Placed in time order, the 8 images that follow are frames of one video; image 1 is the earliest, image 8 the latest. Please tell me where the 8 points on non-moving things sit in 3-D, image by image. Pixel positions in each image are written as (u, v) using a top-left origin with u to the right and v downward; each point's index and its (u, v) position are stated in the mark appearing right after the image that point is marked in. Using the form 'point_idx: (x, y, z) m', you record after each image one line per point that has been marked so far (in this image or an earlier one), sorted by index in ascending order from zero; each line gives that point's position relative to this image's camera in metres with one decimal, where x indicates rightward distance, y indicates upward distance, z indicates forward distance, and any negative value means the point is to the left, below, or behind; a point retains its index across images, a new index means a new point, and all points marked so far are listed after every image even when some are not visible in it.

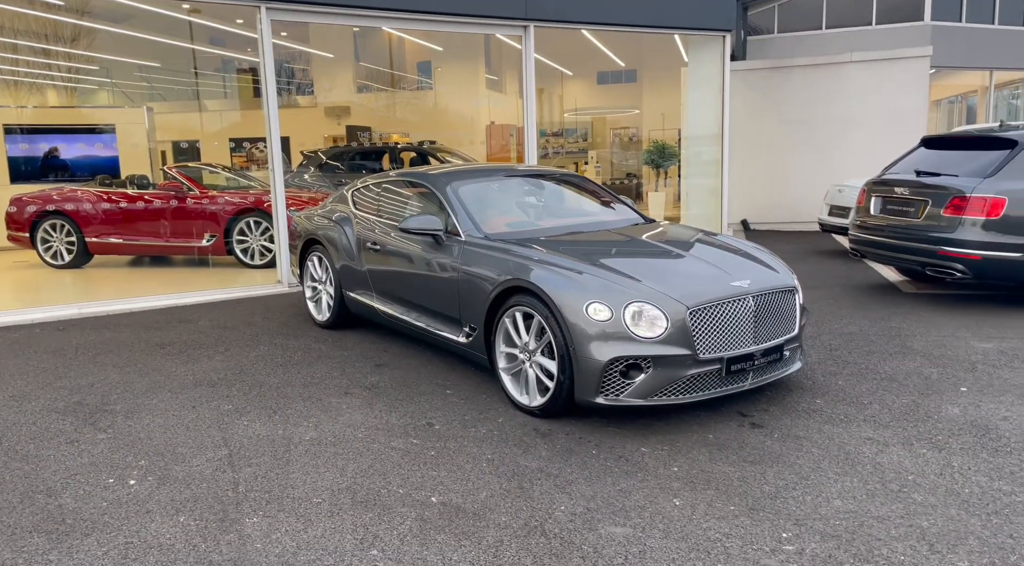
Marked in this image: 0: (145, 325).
0: (-3.3, -0.4, +7.1) m
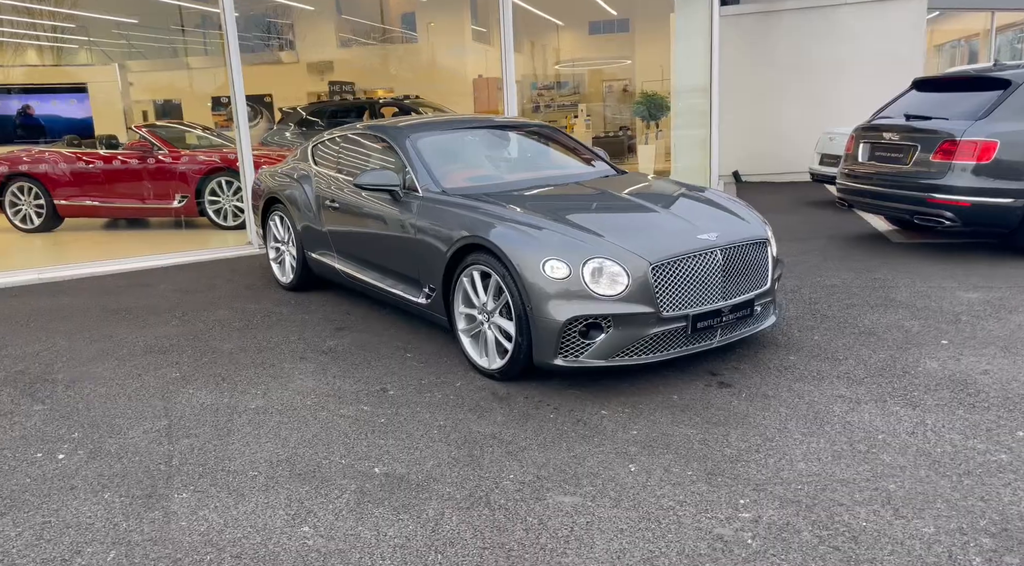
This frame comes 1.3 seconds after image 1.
0: (-3.6, -0.1, +6.9) m
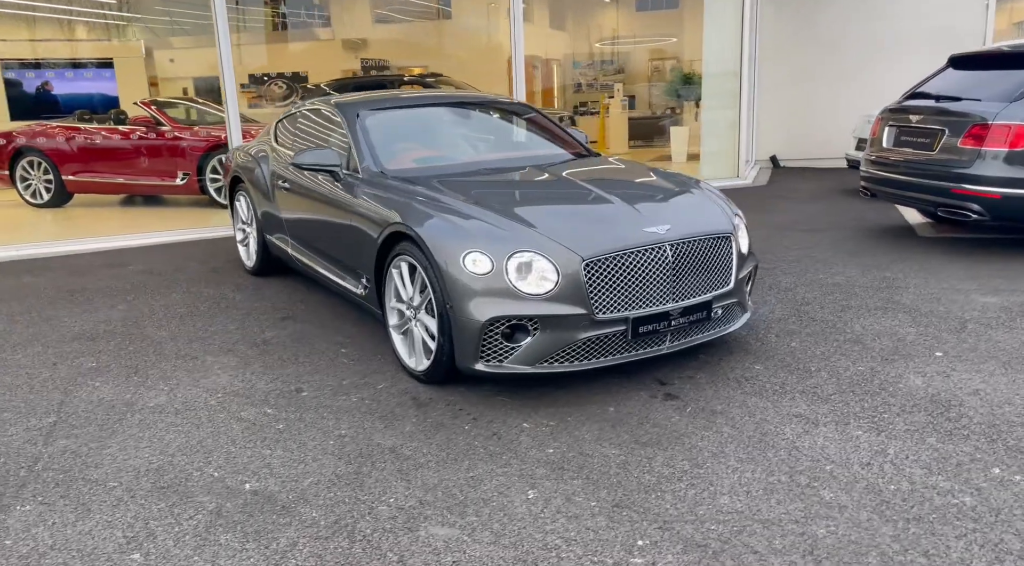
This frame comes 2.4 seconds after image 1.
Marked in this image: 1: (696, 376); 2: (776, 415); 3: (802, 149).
0: (-3.7, +0.1, +6.8) m
1: (+0.9, -0.5, +4.0) m
2: (+1.2, -0.6, +3.5) m
3: (+4.7, +2.2, +13.1) m
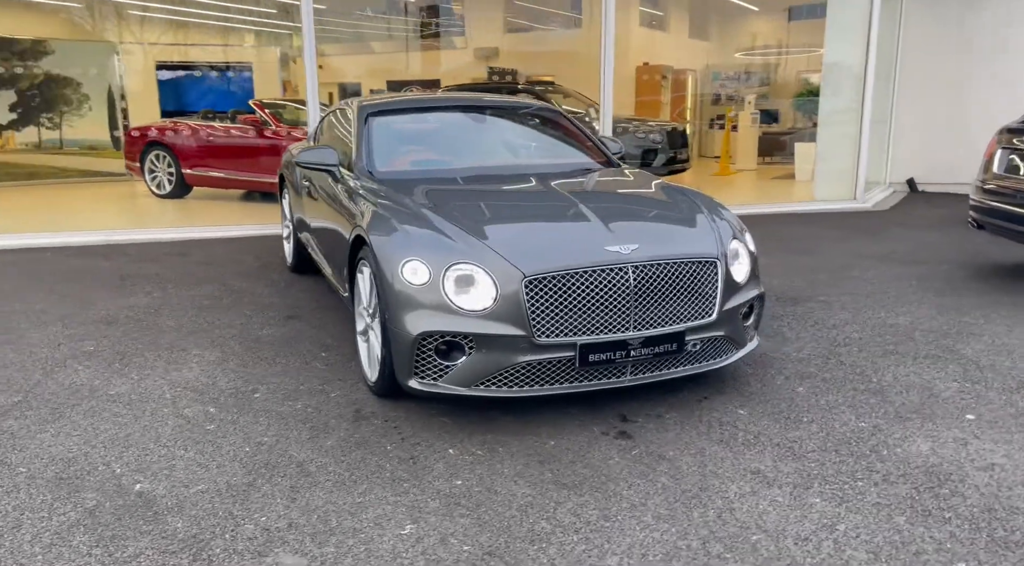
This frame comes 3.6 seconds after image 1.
0: (-3.3, +0.2, +7.2) m
1: (+0.7, -0.6, +3.6) m
2: (+0.8, -0.7, +3.1) m
3: (+6.3, +1.7, +11.9) m
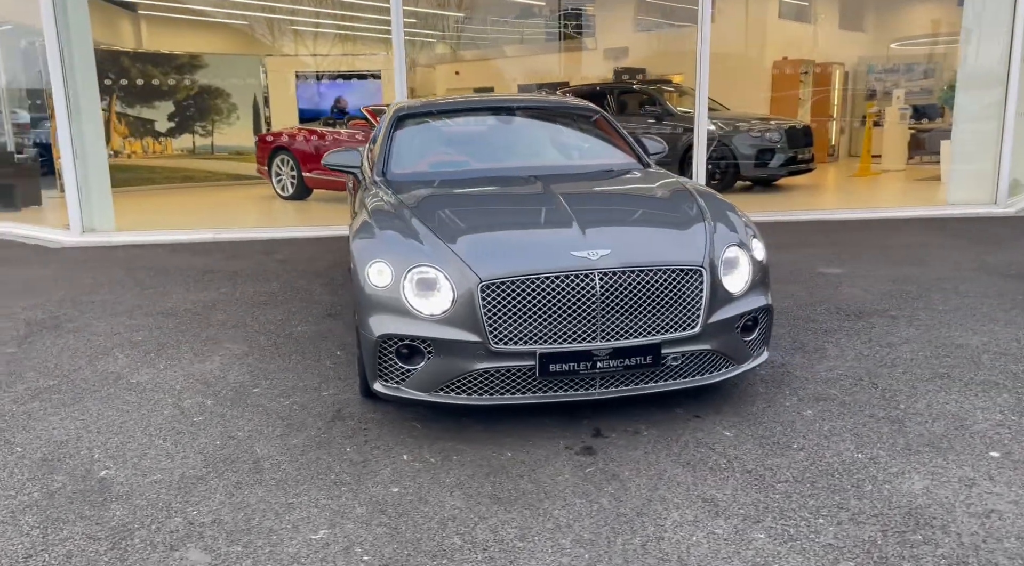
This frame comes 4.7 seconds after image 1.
0: (-2.7, +0.3, +7.6) m
1: (+0.6, -0.6, +3.4) m
2: (+0.6, -0.8, +2.9) m
3: (+7.6, +1.5, +10.5) m
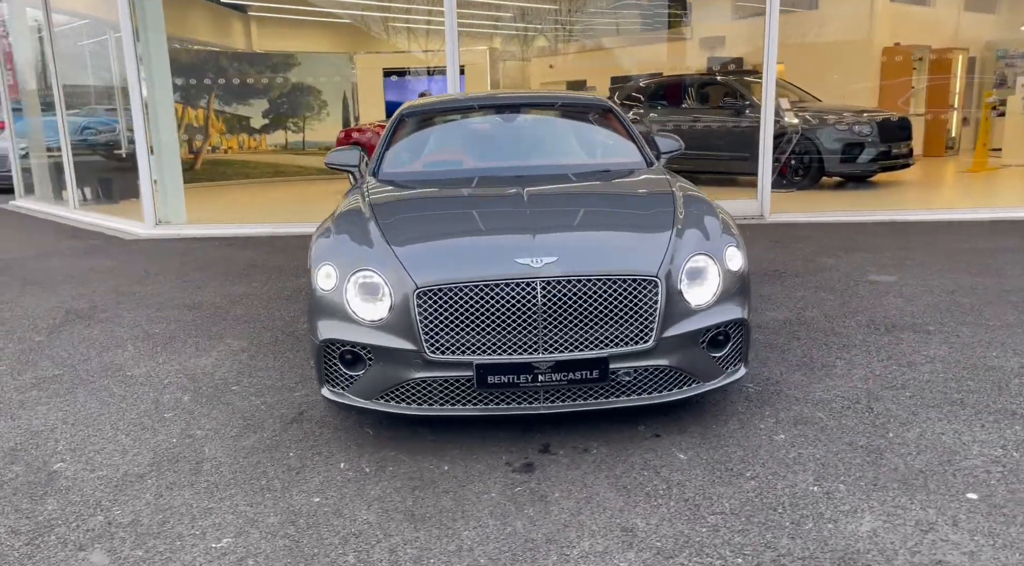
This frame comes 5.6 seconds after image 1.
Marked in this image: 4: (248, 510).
0: (-2.3, +0.3, +7.9) m
1: (+0.3, -0.7, +3.2) m
2: (+0.3, -0.8, +2.7) m
3: (+8.3, +1.3, +9.3) m
4: (-0.9, -0.8, +2.9) m
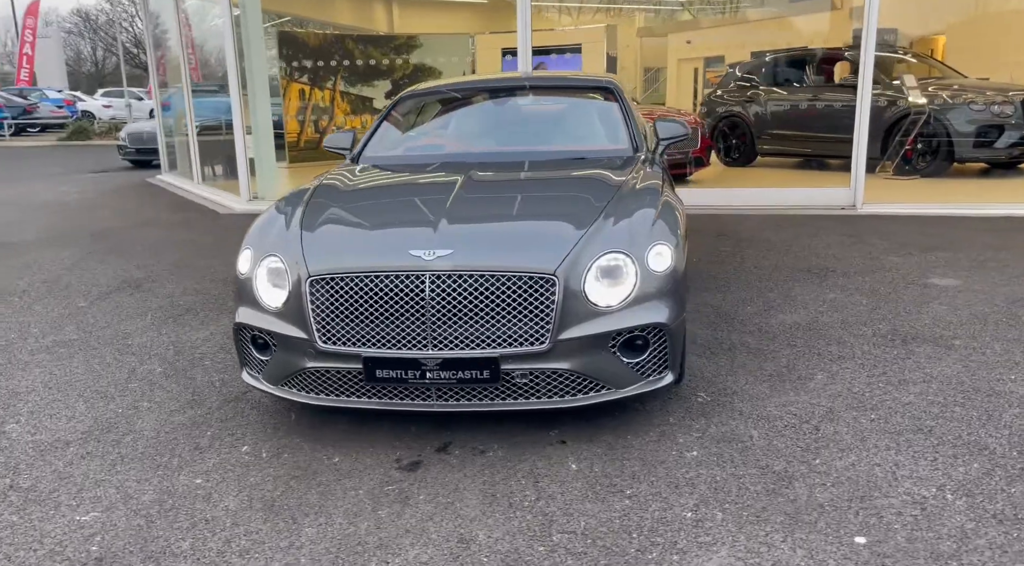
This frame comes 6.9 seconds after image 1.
0: (-1.8, +0.5, +8.1) m
1: (-0.1, -0.7, +3.1) m
2: (-0.2, -0.8, +2.6) m
3: (+9.0, +1.2, +7.5) m
4: (-1.4, -0.7, +3.0) m
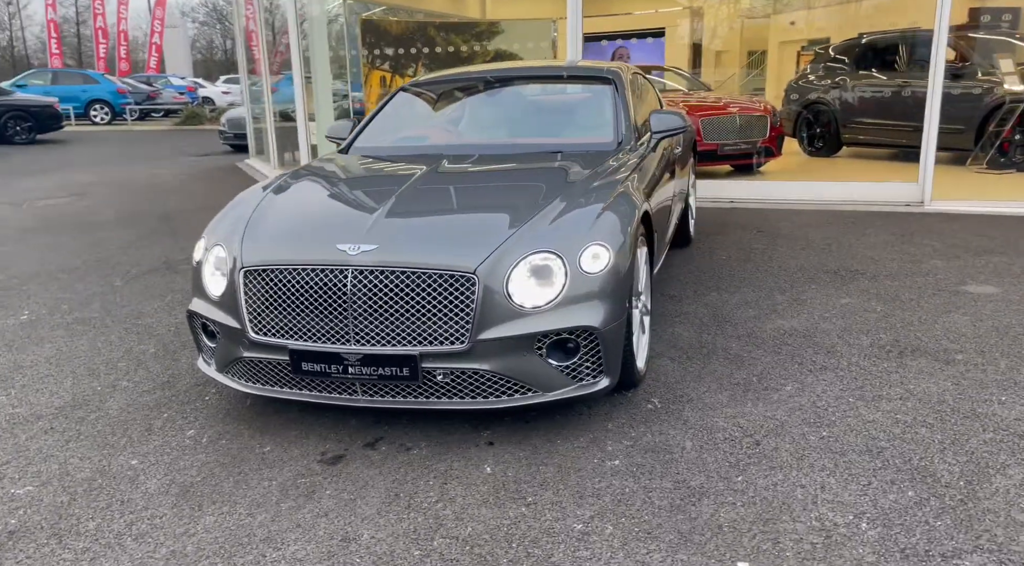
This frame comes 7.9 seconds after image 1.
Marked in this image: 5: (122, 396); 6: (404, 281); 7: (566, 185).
0: (-1.4, +0.7, +8.2) m
1: (-0.4, -0.6, +3.1) m
2: (-0.6, -0.8, +2.6) m
3: (+9.2, +1.0, +6.2) m
4: (-1.7, -0.7, +3.1) m
5: (-1.8, -0.5, +3.8) m
6: (-0.4, 0.0, +2.9) m
7: (+0.3, +0.4, +3.4) m
